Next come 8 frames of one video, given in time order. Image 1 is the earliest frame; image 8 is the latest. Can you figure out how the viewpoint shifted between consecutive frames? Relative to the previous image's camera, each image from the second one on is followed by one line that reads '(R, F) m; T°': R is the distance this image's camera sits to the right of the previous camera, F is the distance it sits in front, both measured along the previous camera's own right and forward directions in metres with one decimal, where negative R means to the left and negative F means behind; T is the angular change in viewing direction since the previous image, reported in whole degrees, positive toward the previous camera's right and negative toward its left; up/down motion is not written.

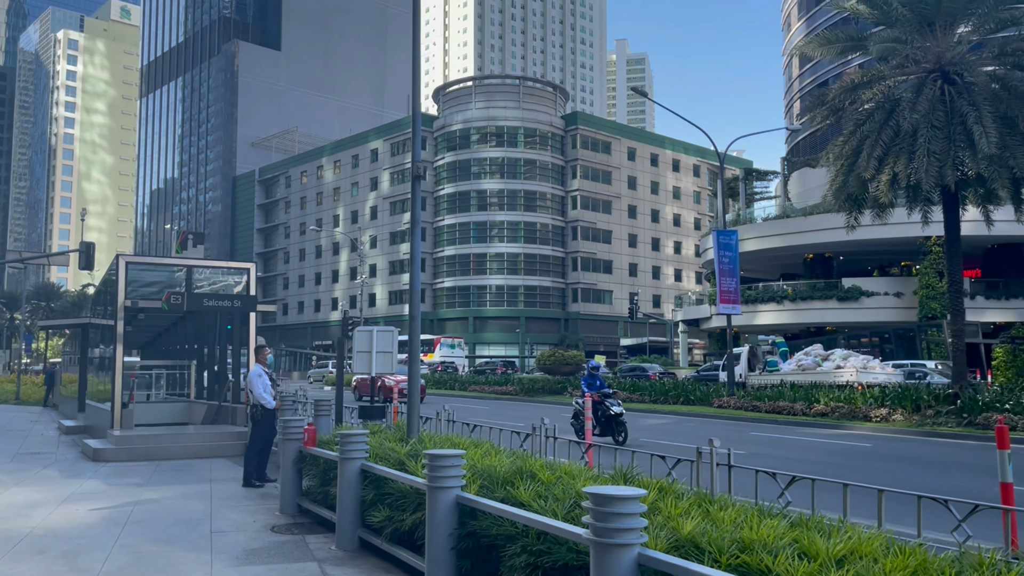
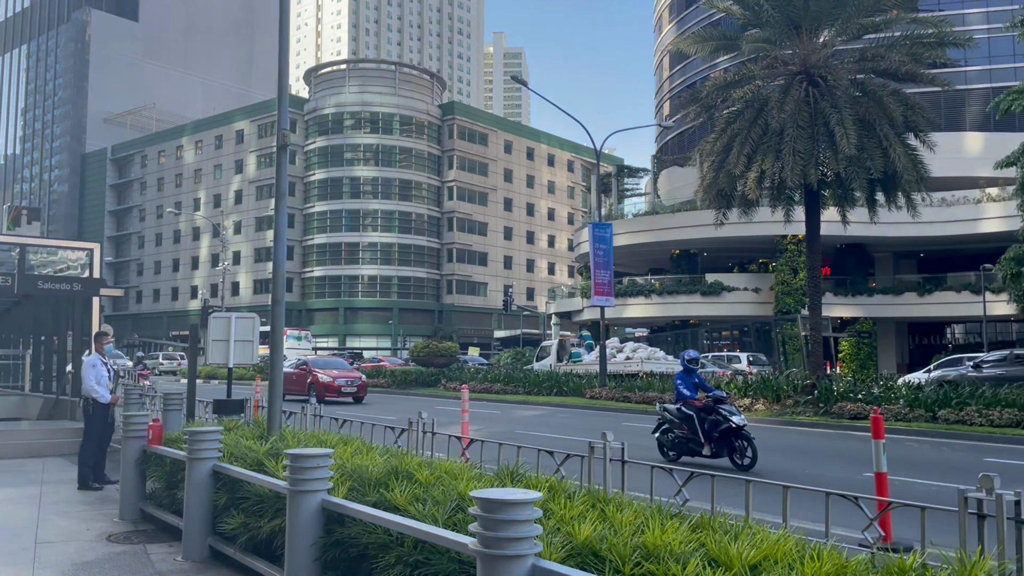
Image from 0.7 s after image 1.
(0.0, +0.5) m; +9°
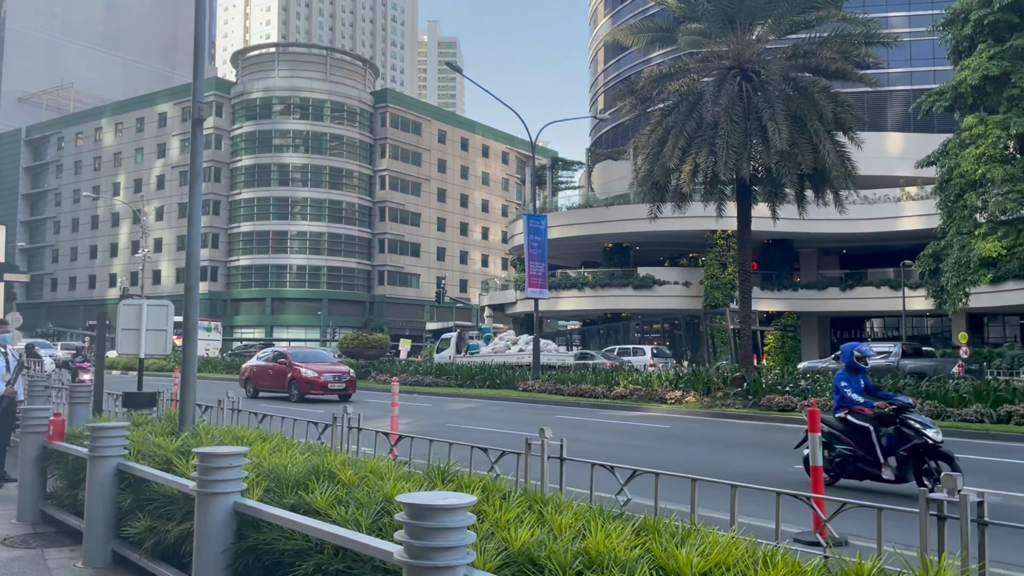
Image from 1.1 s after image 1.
(0.0, +0.3) m; +5°
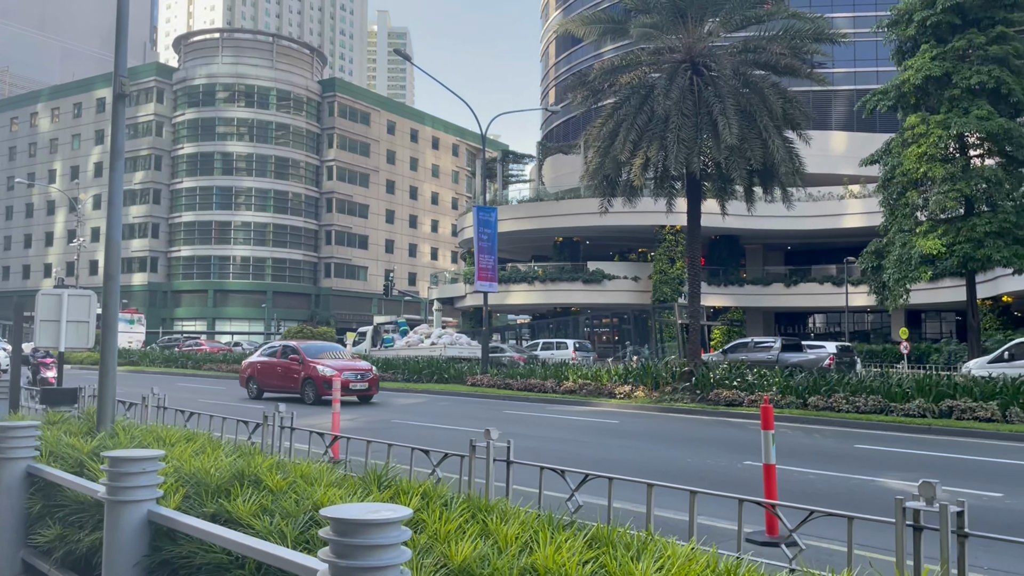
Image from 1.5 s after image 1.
(0.0, +0.3) m; +3°
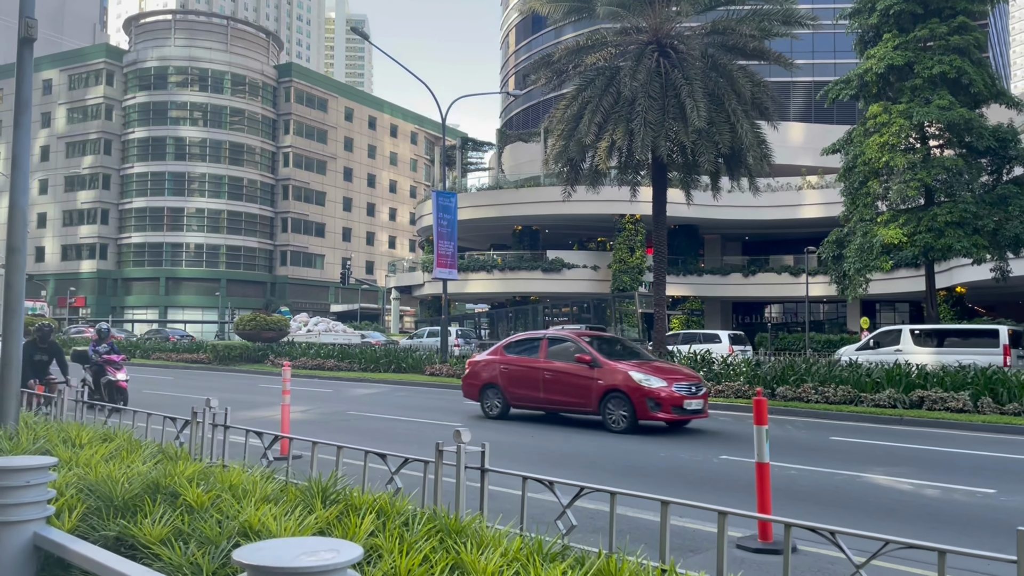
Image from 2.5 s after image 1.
(-0.1, +0.7) m; +3°
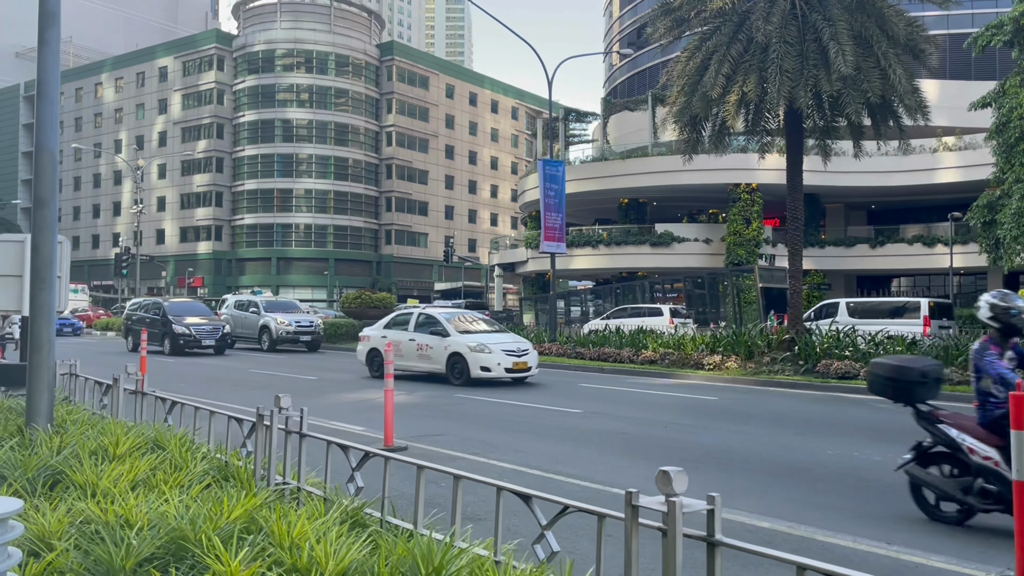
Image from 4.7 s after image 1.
(-0.3, +1.4) m; -7°
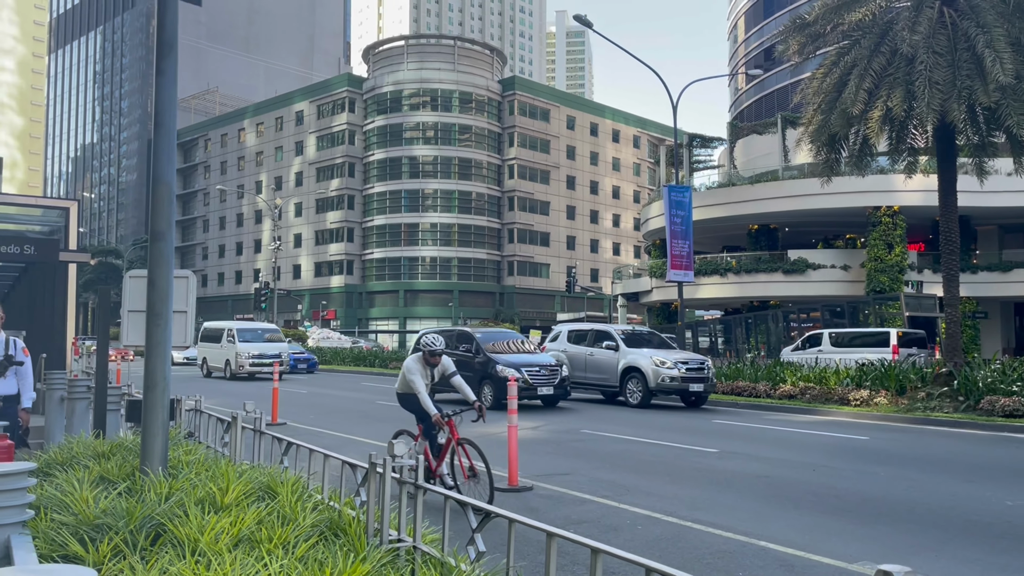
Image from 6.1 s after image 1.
(-0.1, +0.4) m; -8°
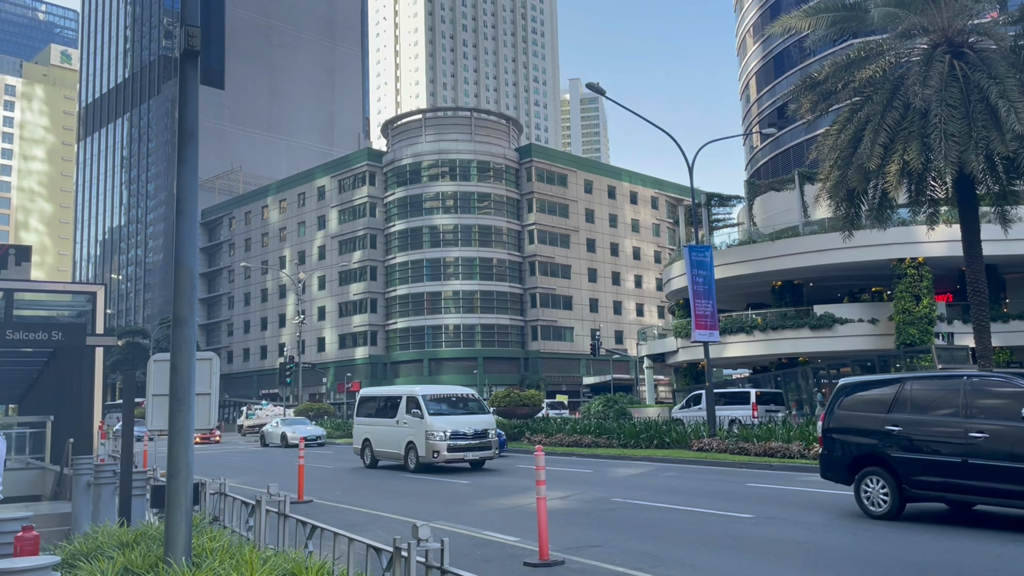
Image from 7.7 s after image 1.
(0.0, 0.0) m; -2°
